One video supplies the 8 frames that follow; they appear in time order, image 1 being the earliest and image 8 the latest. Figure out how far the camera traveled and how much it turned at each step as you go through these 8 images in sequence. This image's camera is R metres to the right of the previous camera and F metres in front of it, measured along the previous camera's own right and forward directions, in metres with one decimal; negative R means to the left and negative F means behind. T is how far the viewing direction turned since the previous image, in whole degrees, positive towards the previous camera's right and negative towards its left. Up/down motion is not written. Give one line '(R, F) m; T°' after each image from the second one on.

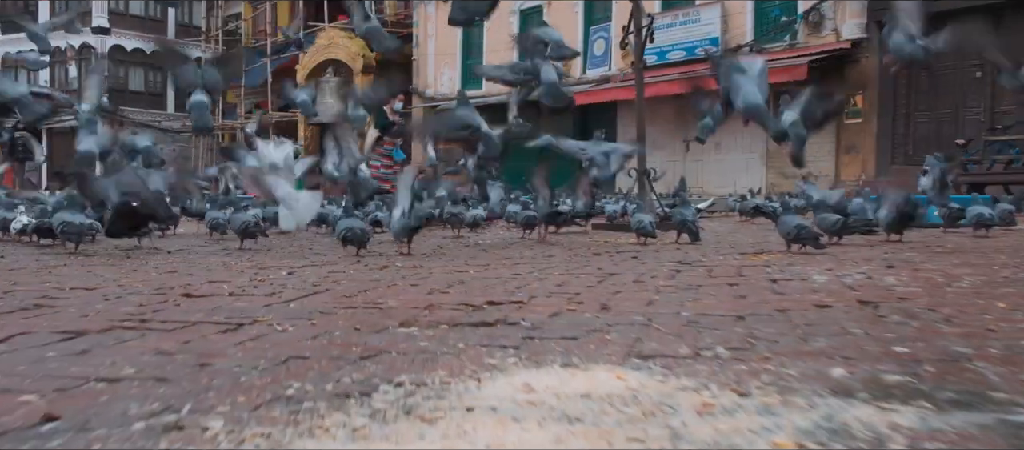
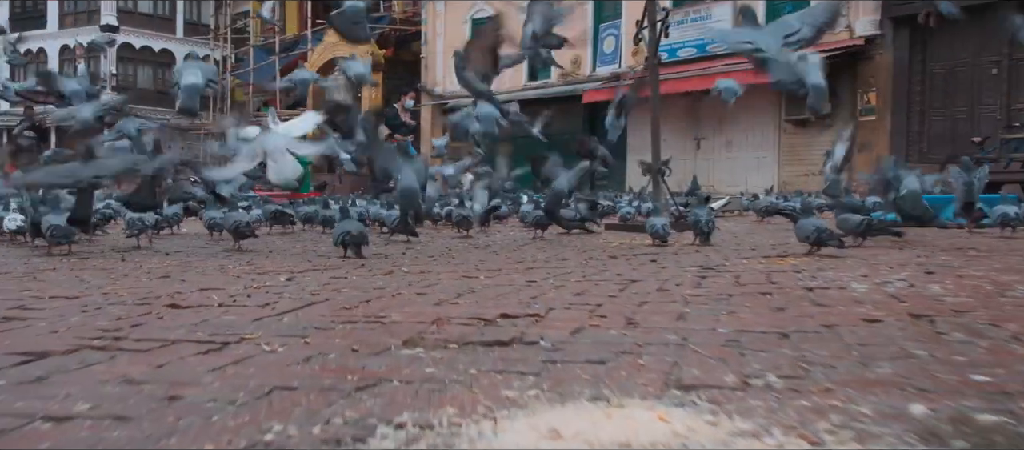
(0.0, +0.3) m; 0°
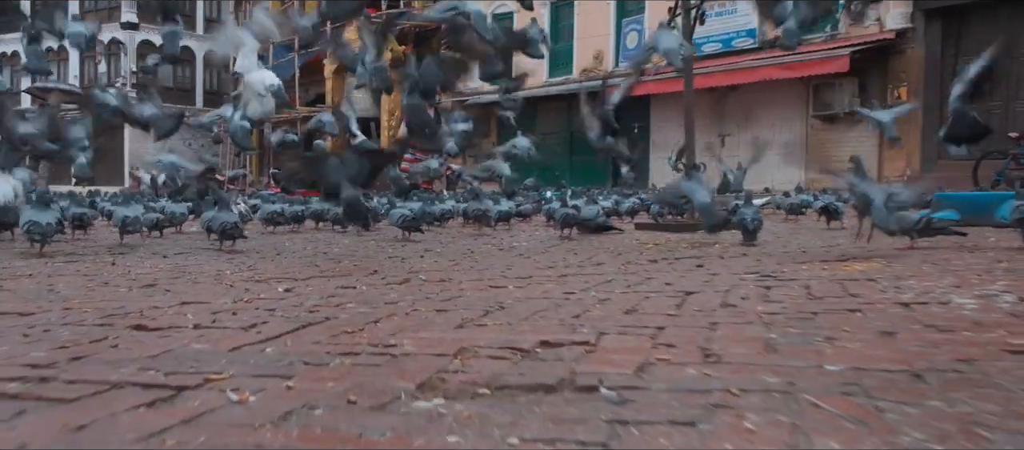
(0.0, +0.6) m; -1°
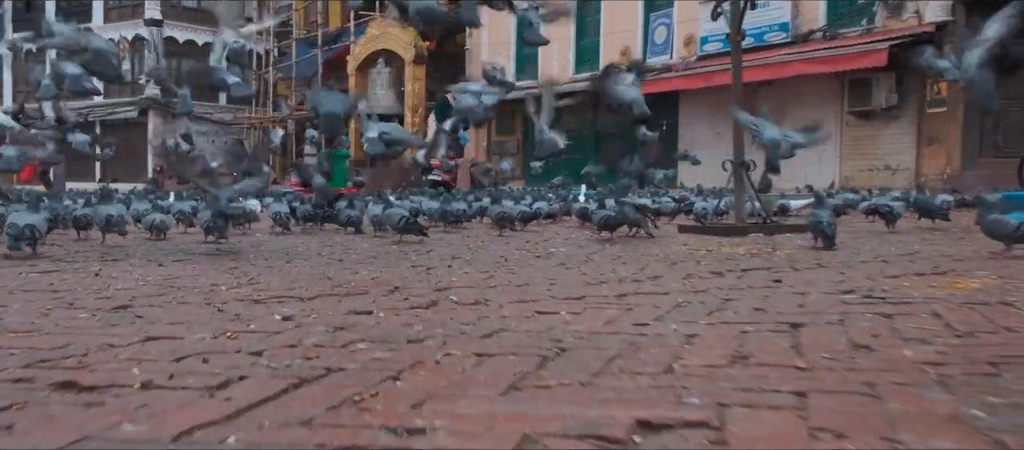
(-0.1, +0.8) m; -1°
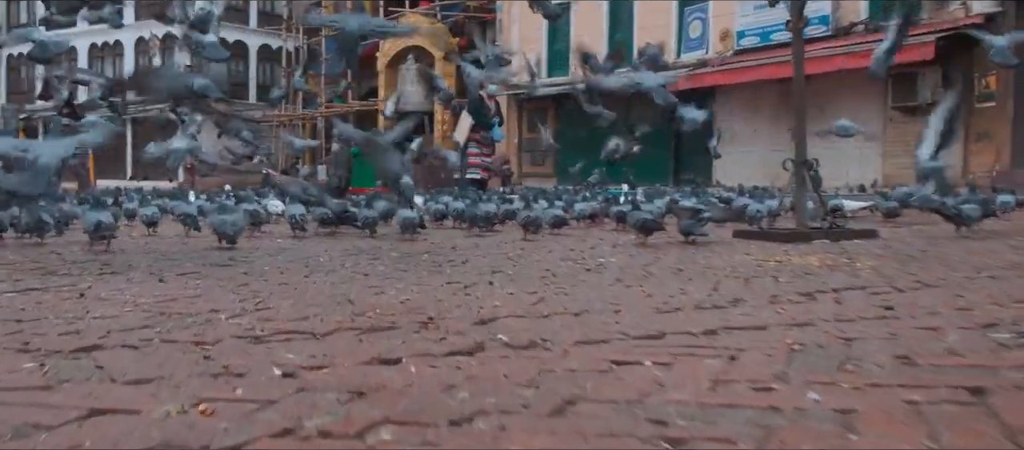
(-0.1, +0.7) m; -1°
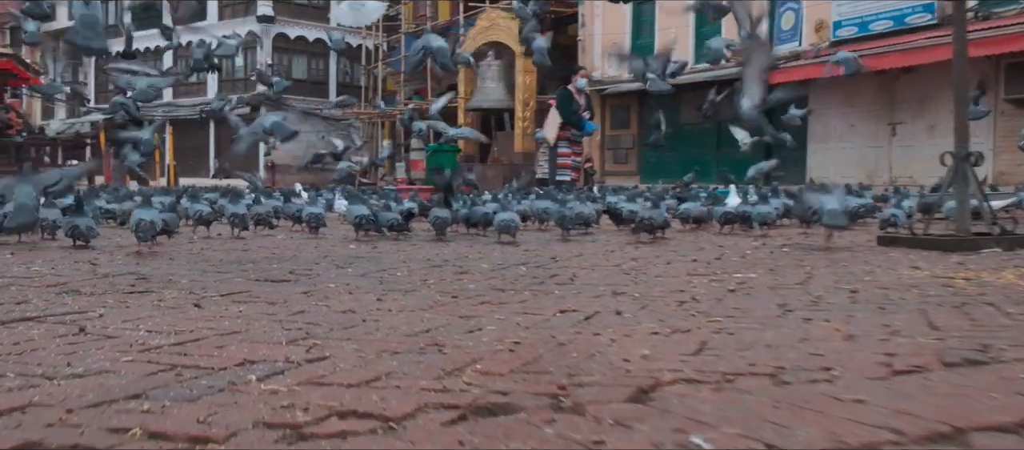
(-0.2, +1.1) m; -4°
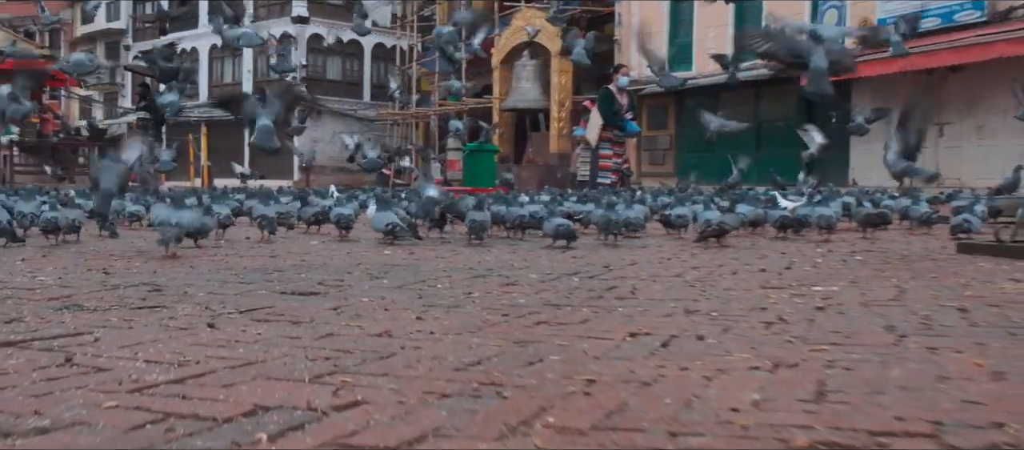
(-0.1, +0.5) m; -2°
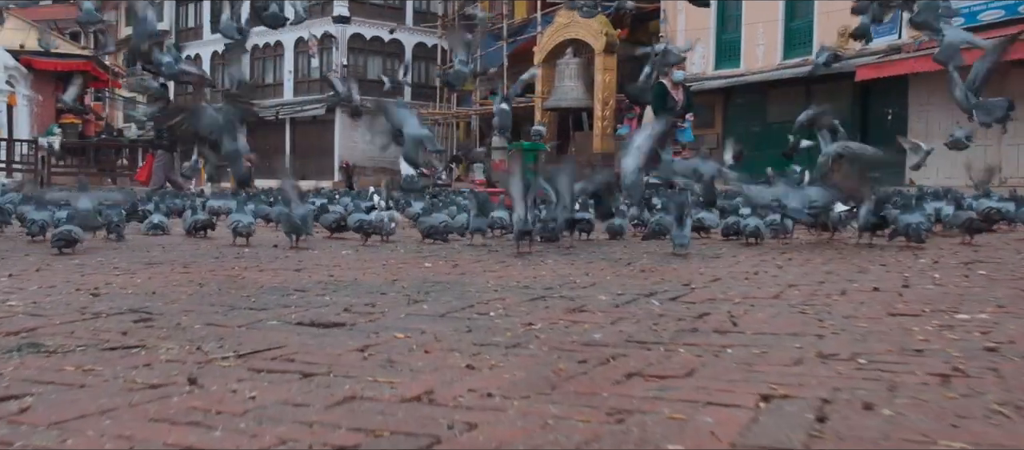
(-0.1, +0.9) m; -2°
